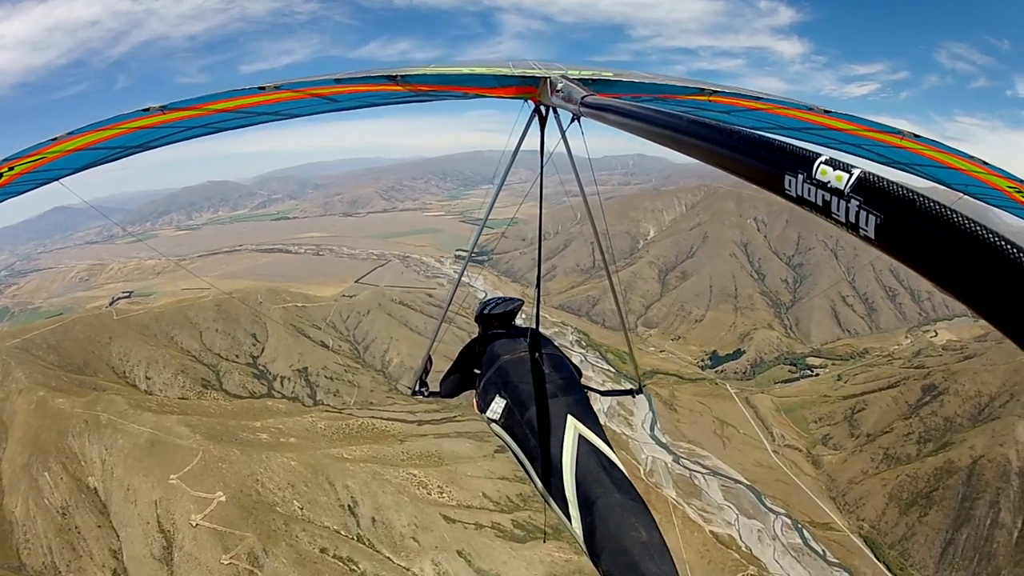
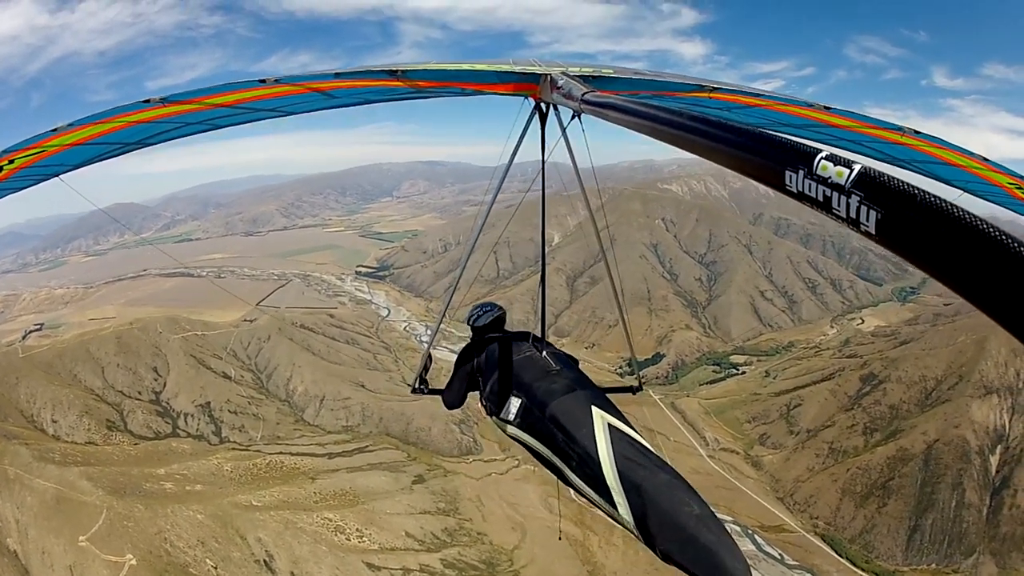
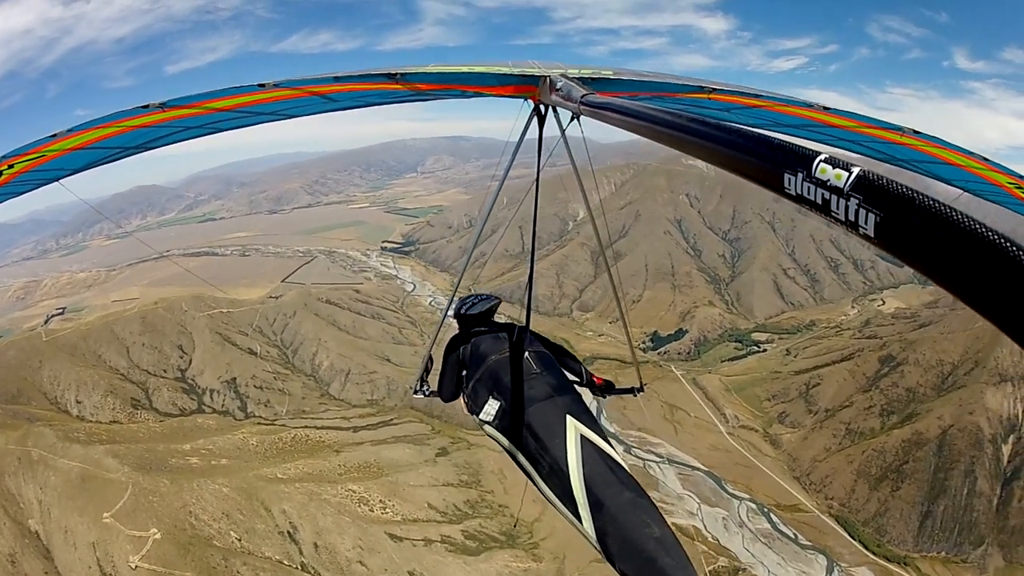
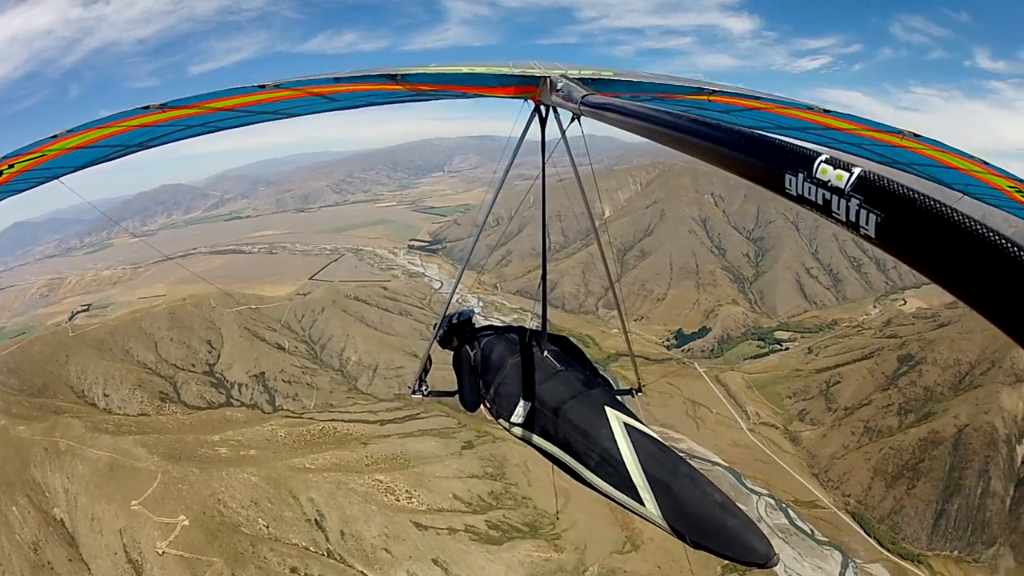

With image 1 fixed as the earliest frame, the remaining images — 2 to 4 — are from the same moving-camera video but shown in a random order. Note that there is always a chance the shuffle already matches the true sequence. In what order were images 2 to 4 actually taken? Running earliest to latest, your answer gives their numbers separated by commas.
4, 3, 2
